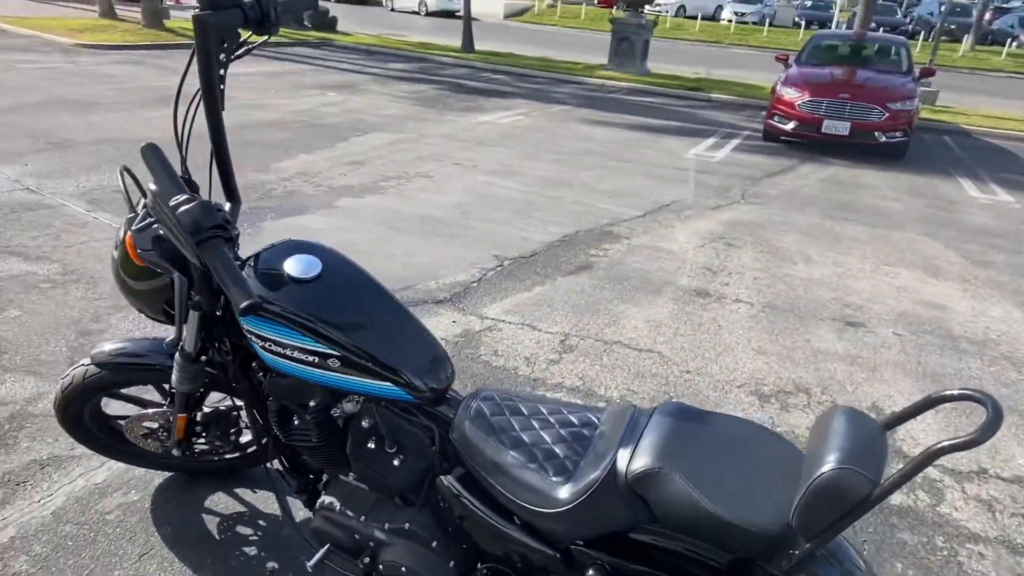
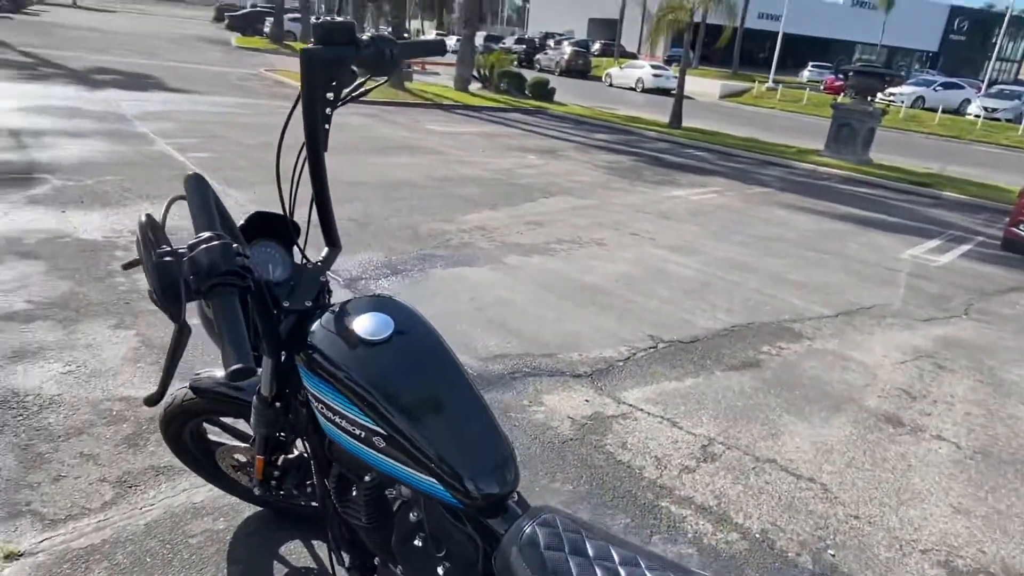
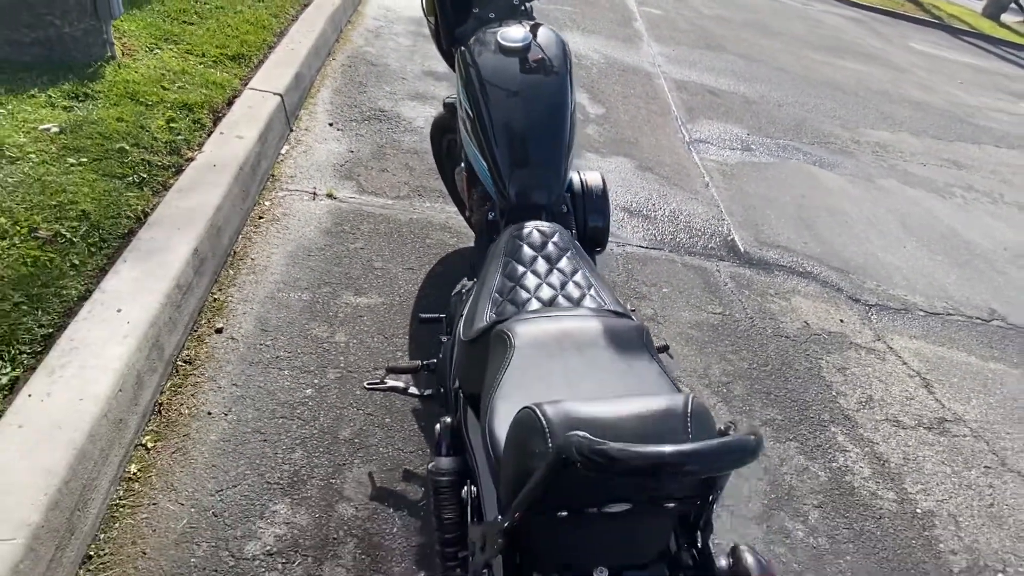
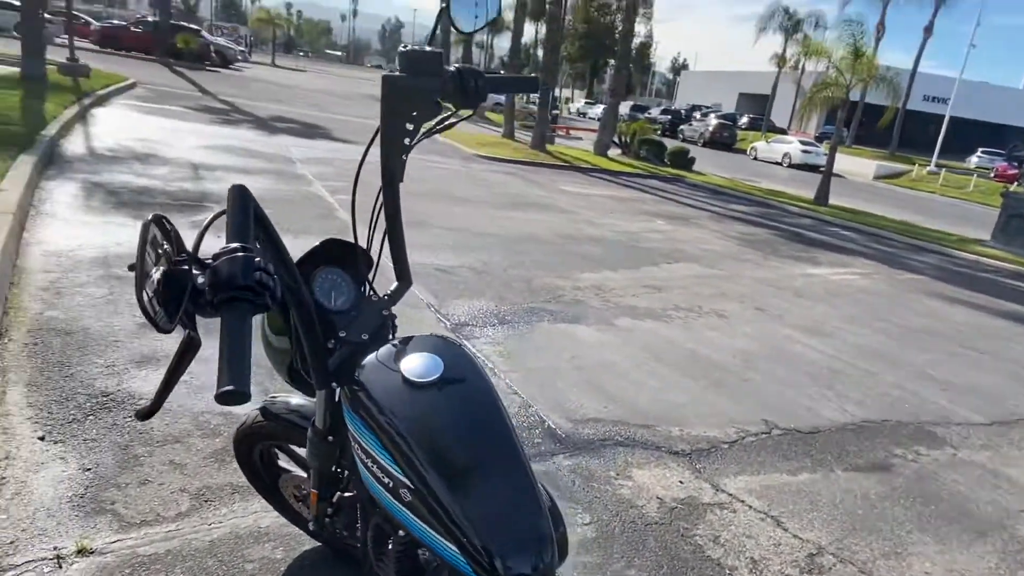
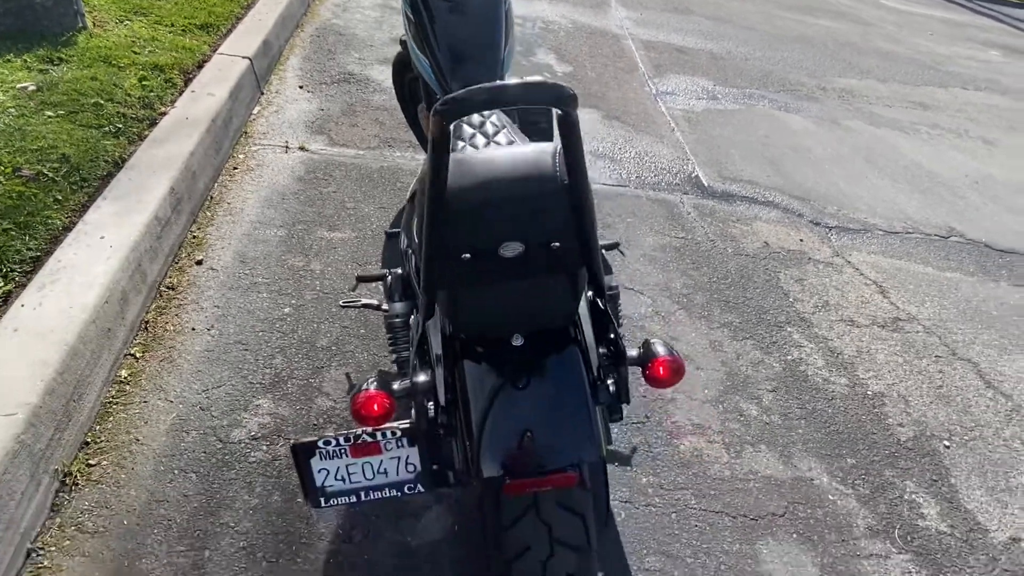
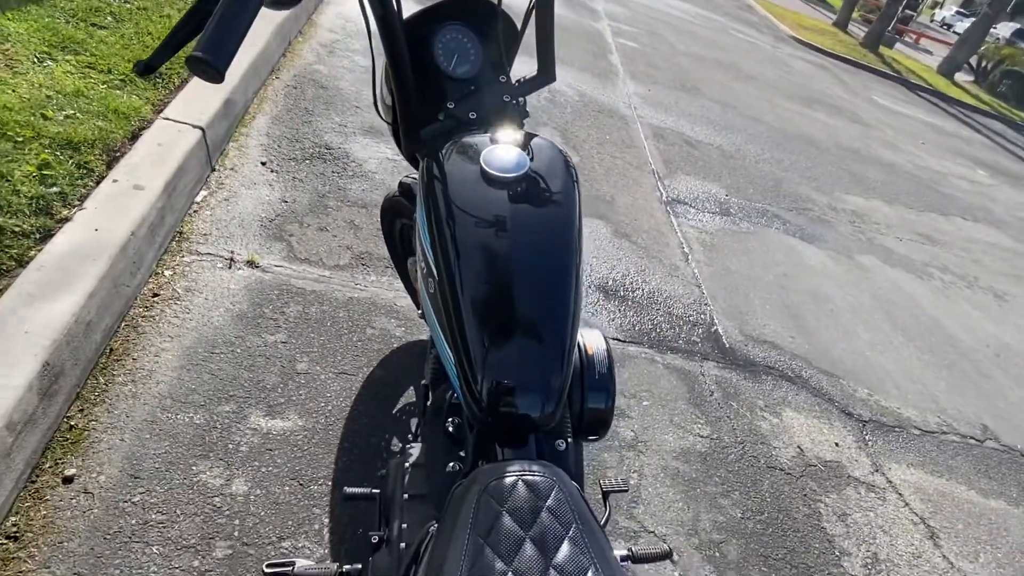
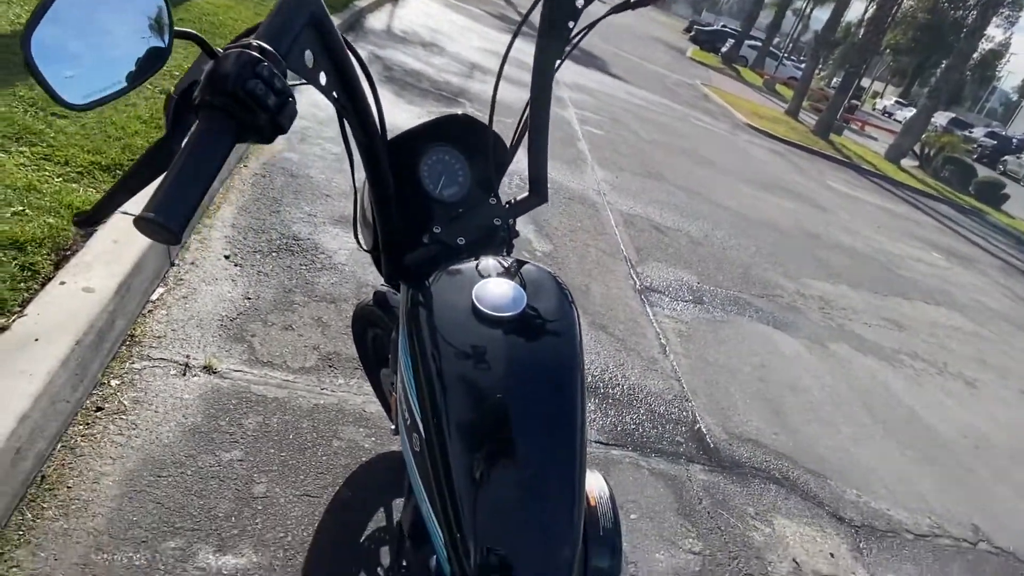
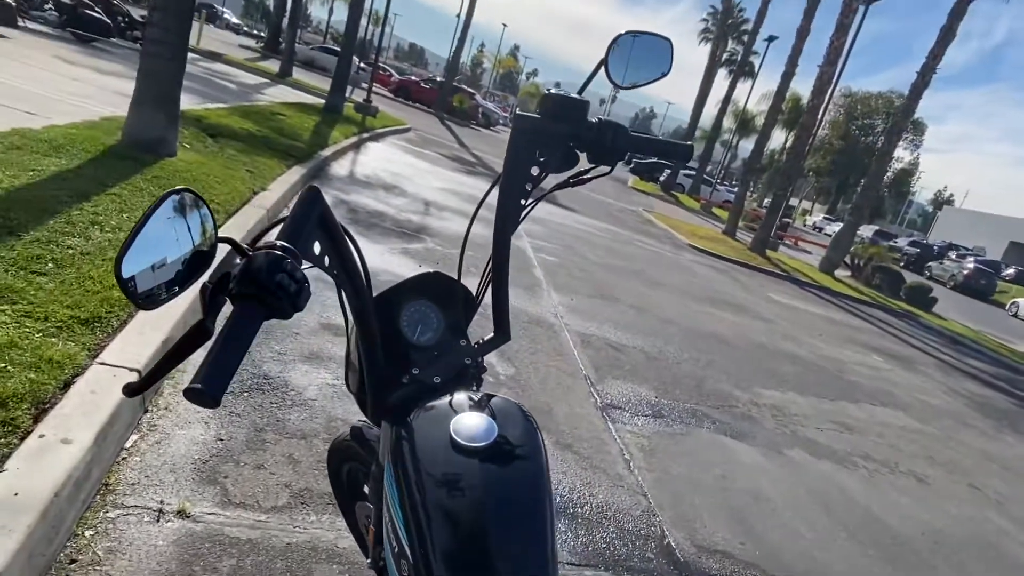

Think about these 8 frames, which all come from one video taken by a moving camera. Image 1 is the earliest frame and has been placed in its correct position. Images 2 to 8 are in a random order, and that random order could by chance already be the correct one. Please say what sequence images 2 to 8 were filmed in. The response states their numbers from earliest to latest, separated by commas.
2, 4, 8, 7, 6, 3, 5
